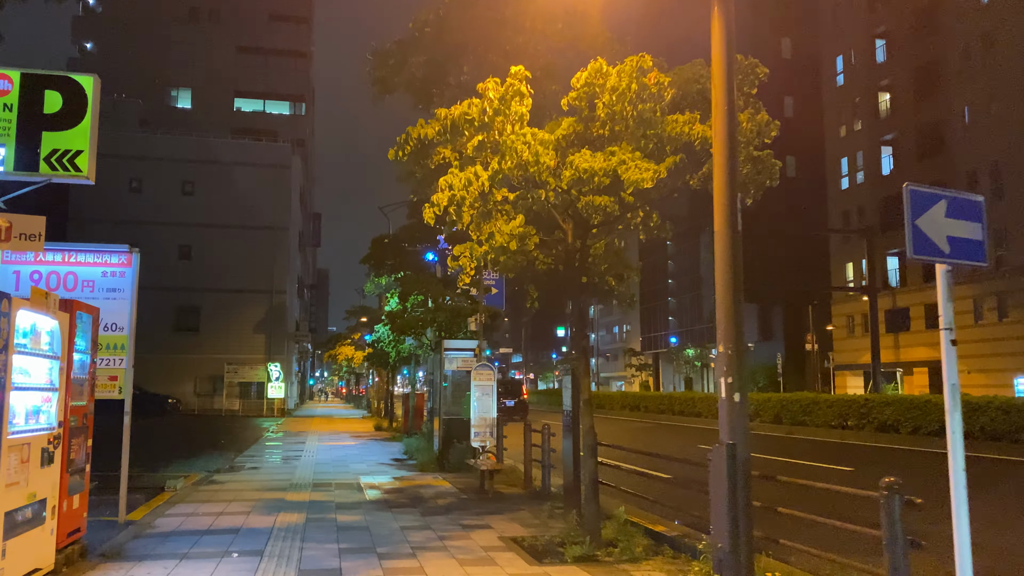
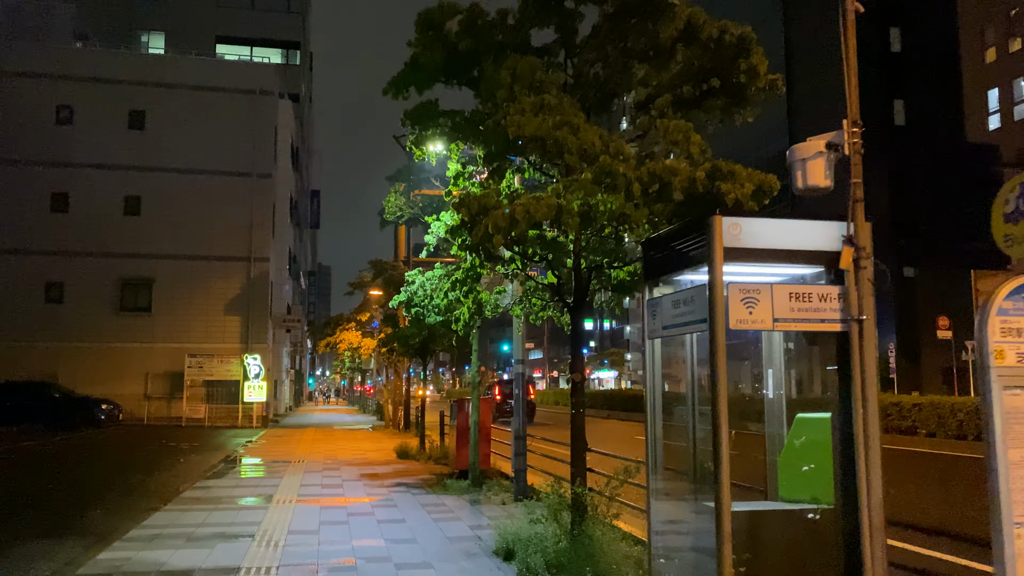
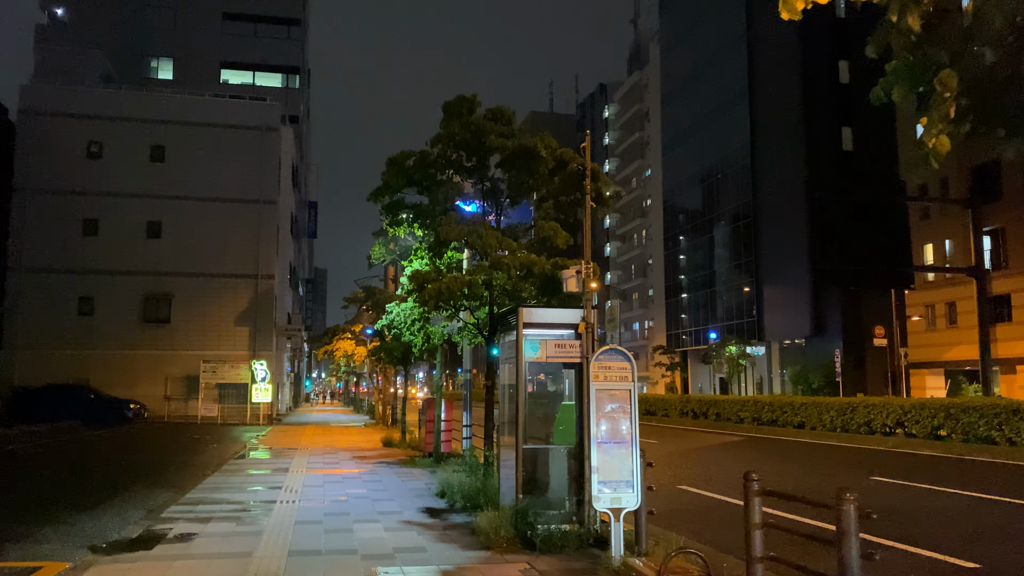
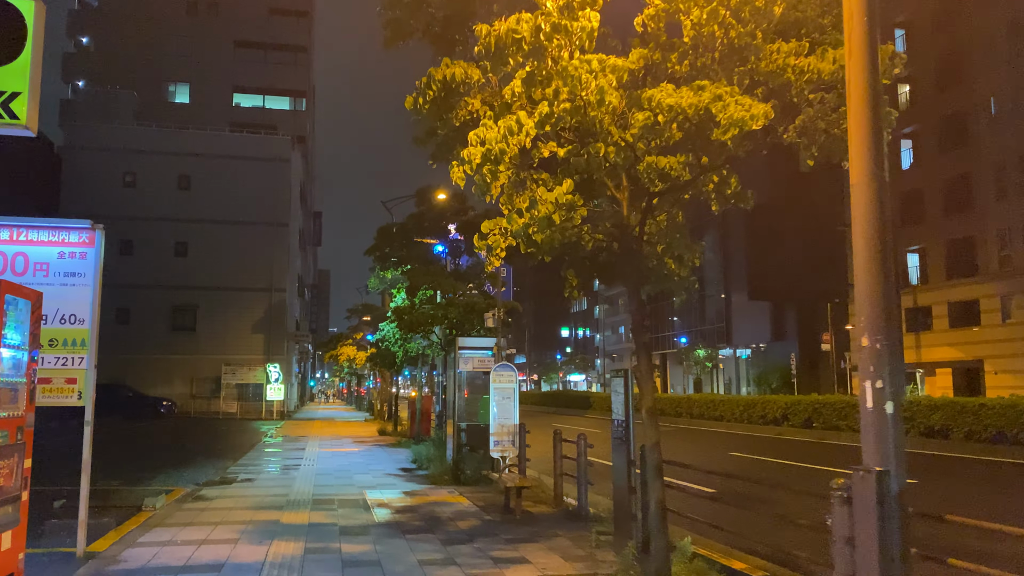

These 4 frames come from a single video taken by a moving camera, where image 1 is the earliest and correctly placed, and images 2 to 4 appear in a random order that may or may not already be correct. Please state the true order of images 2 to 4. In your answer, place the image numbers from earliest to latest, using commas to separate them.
4, 3, 2
